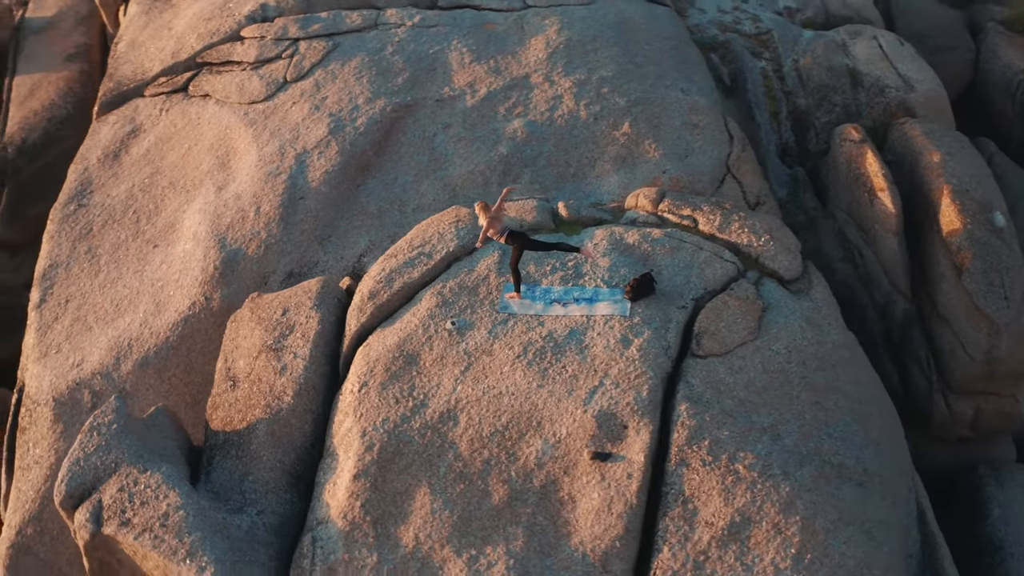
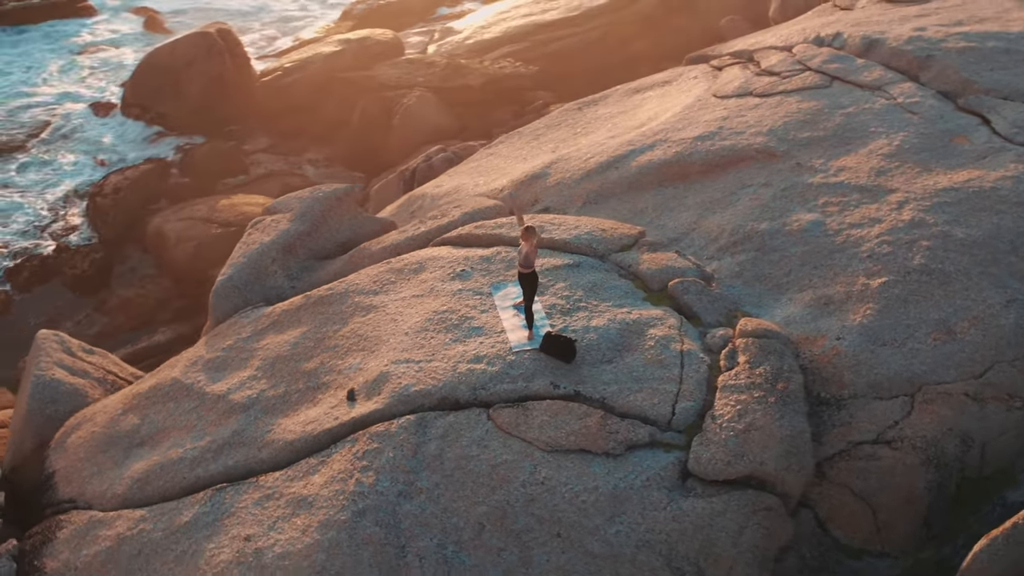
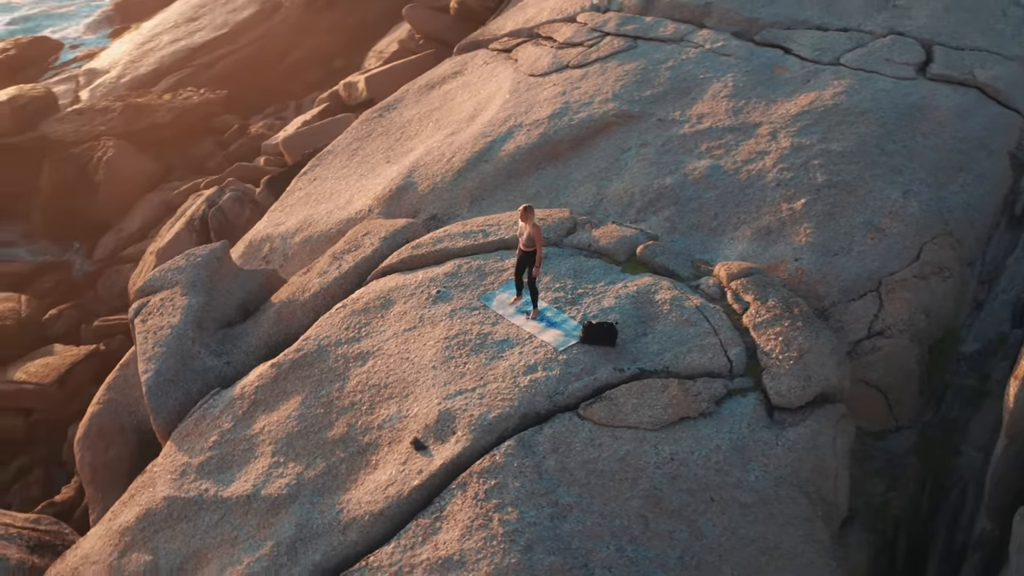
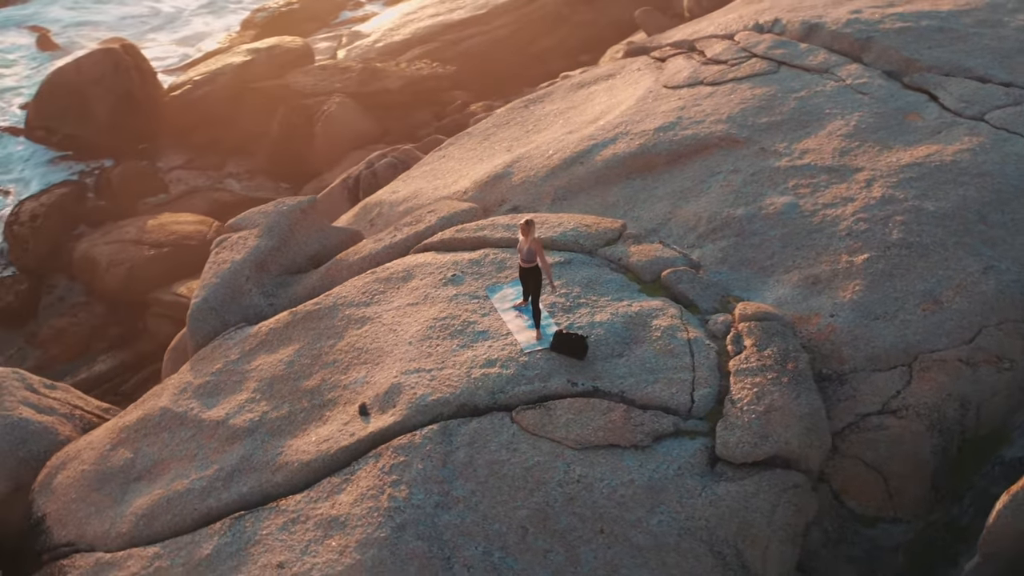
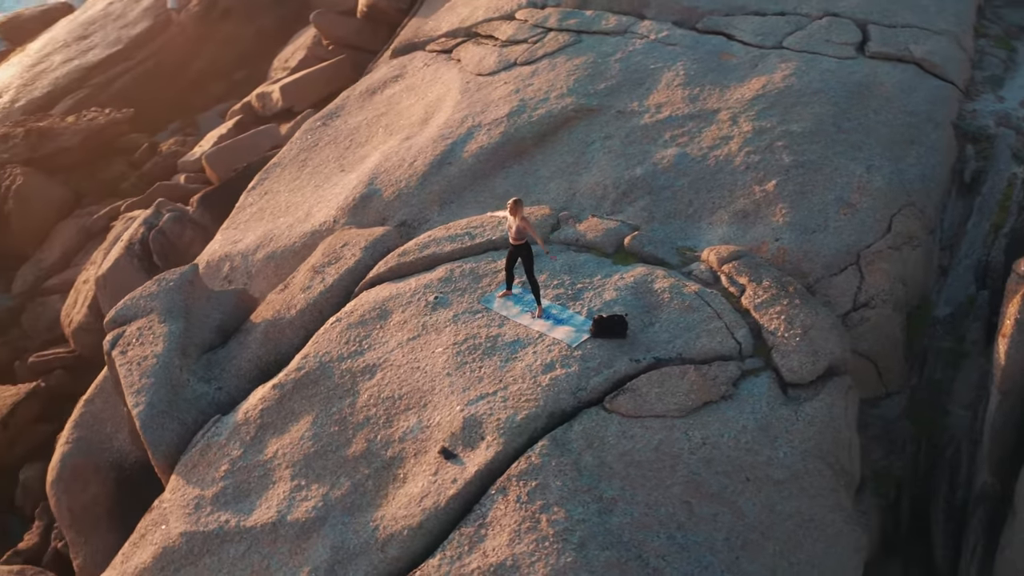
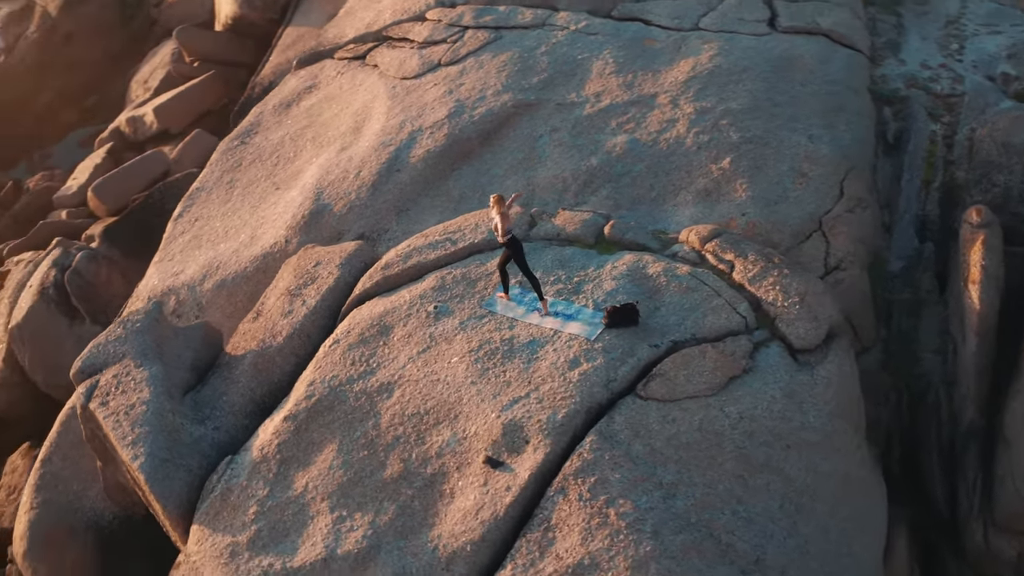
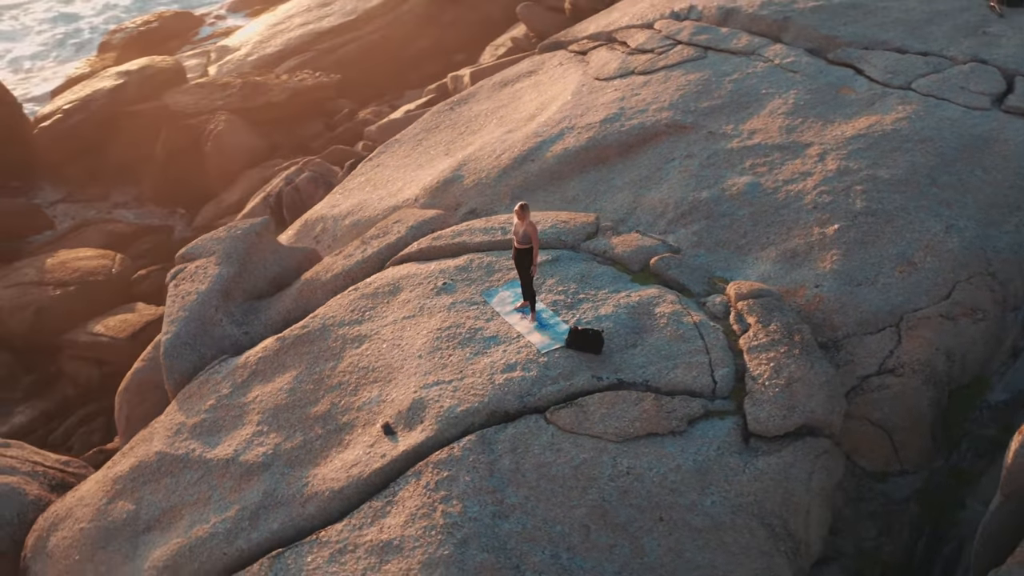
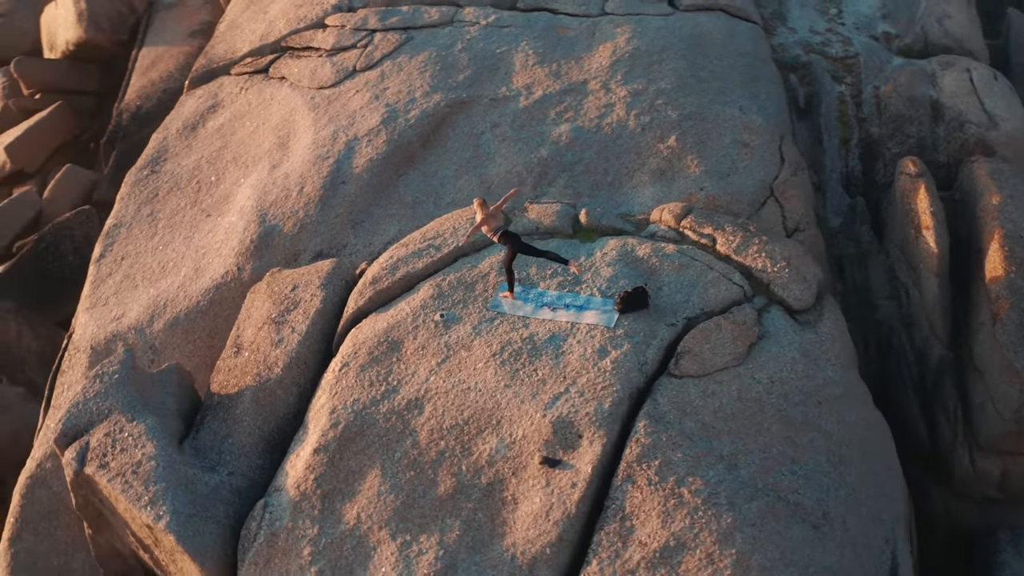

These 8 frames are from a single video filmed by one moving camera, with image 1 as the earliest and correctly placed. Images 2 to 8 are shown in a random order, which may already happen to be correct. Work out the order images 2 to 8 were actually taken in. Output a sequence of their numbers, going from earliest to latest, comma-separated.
8, 6, 5, 3, 7, 4, 2
